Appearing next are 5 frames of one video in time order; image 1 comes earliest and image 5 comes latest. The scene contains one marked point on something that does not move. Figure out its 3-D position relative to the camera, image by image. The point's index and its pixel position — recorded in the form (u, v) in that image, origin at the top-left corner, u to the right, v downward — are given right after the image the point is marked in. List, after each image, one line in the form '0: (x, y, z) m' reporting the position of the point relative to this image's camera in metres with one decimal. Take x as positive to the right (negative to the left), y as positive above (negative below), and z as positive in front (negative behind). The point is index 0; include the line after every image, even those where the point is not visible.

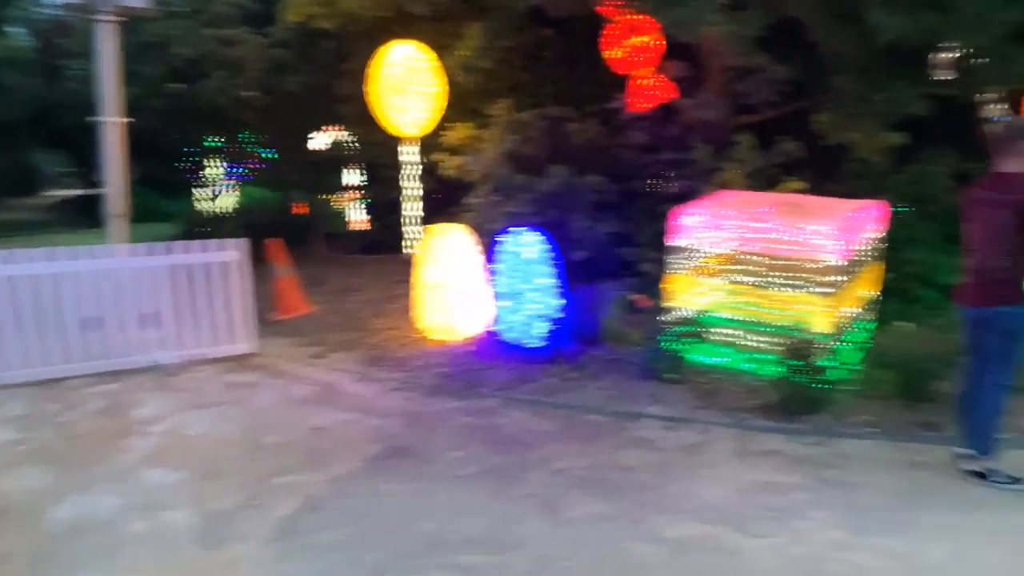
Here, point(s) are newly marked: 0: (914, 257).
0: (+3.2, +0.2, +6.7) m
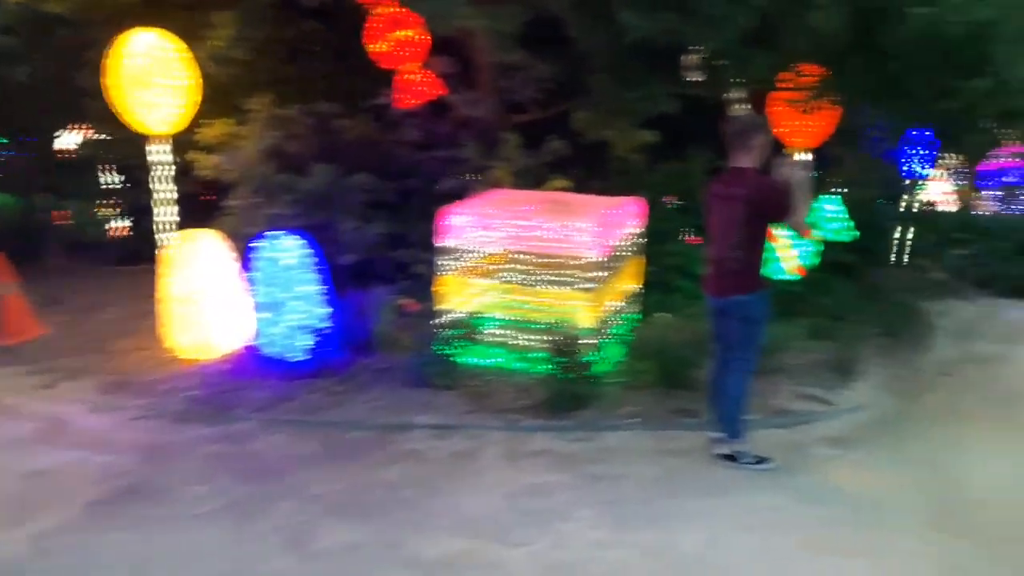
0: (+1.4, +0.3, +6.8) m
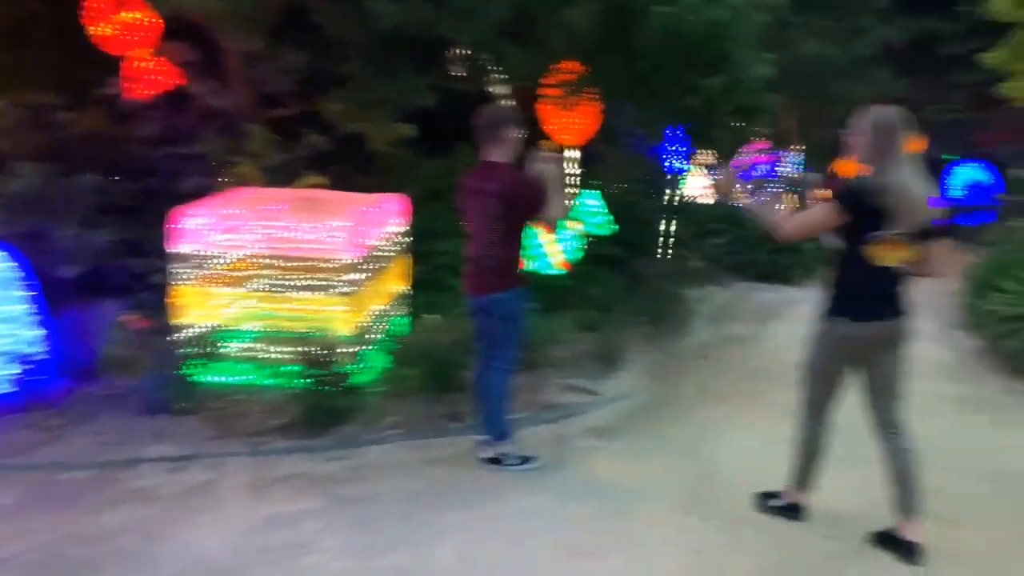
0: (-0.5, +0.3, +6.6) m
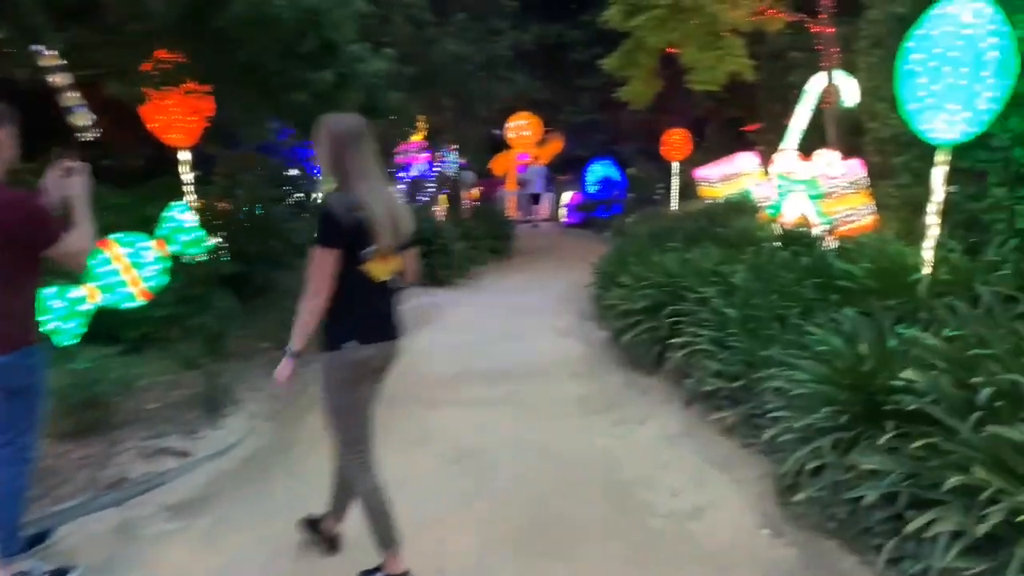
0: (-3.4, 0.0, +5.0) m
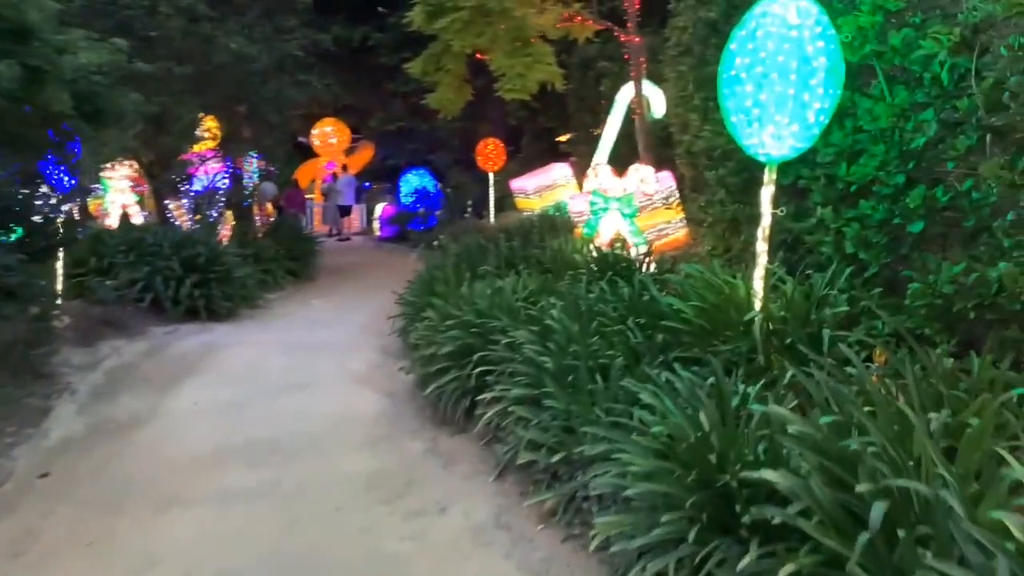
0: (-4.4, -0.4, +3.0) m
